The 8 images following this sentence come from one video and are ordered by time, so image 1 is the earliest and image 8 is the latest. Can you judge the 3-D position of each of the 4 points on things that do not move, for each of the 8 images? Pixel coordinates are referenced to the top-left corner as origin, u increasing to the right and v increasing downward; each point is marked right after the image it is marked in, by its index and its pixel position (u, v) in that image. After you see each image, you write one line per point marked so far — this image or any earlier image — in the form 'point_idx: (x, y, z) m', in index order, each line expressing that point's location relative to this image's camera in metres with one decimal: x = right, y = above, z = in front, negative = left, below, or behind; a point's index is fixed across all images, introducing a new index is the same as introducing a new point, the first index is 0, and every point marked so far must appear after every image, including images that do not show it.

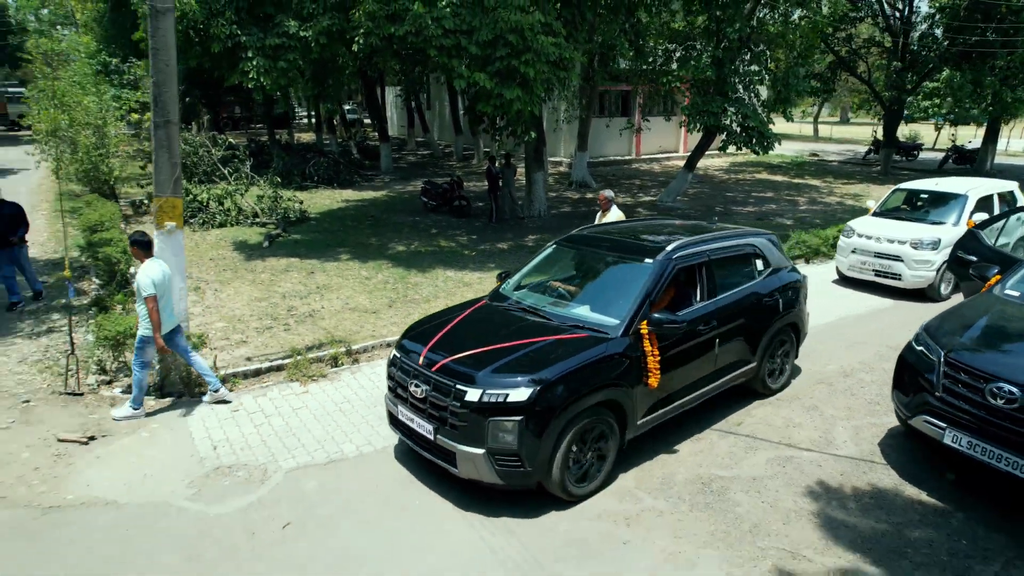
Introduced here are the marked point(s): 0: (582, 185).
0: (+2.0, +2.9, +19.4) m
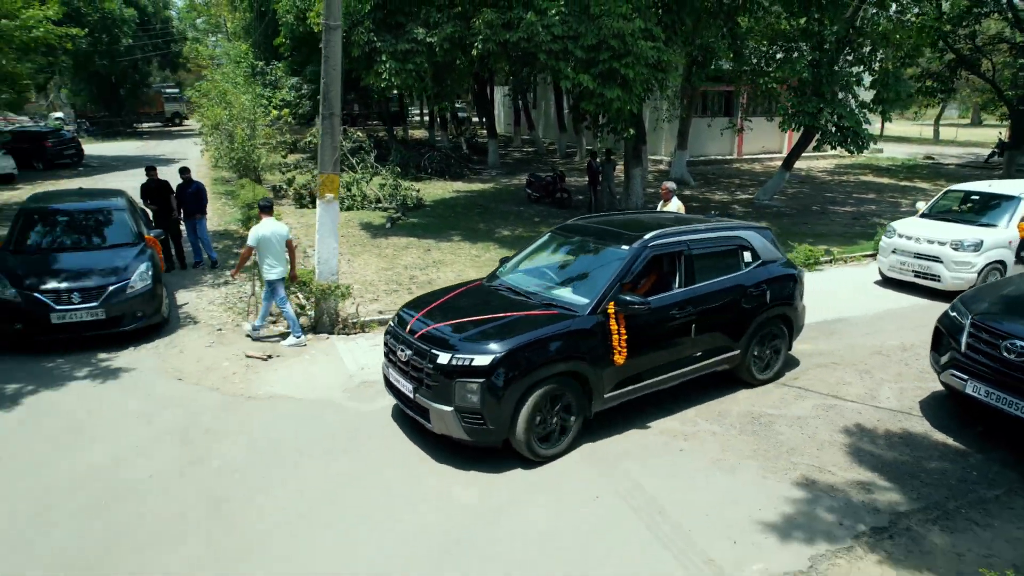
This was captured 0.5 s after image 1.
0: (+5.0, +3.1, +20.1) m
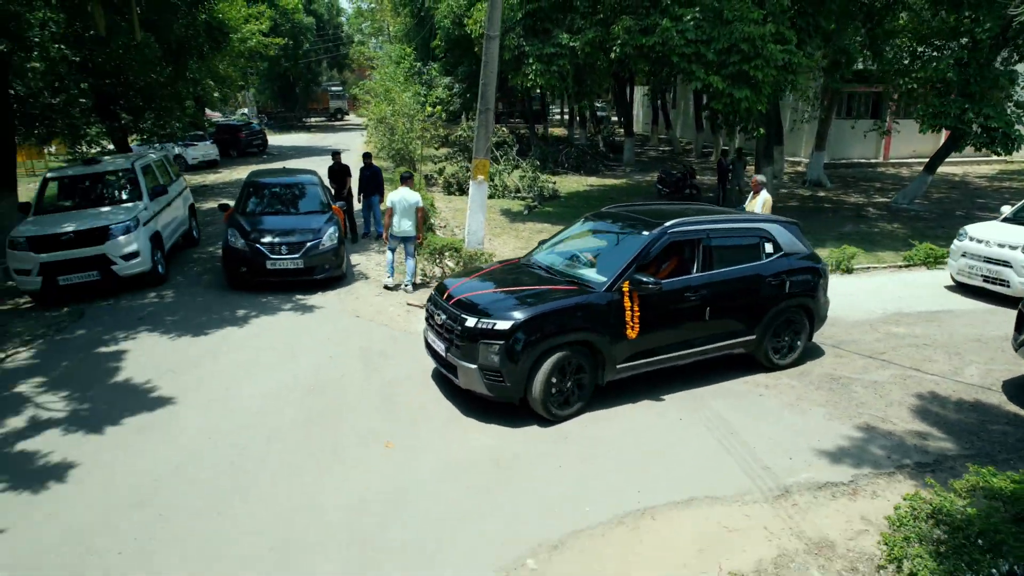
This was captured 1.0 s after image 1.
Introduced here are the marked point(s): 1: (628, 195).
0: (+9.0, +3.1, +20.0) m
1: (+3.2, +2.5, +18.5) m
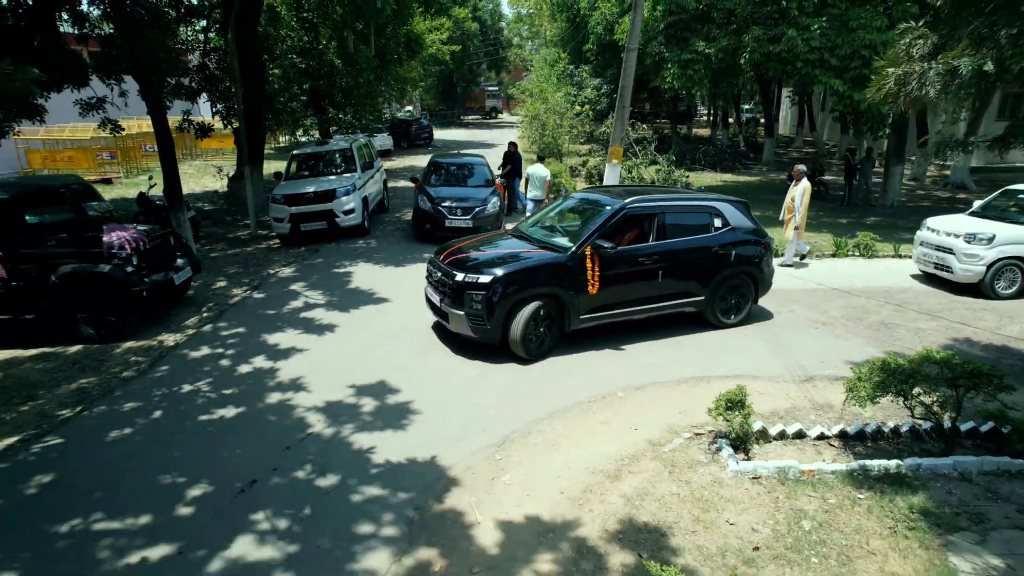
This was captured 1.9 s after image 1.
0: (+13.2, +3.0, +20.0) m
1: (+7.2, +2.8, +19.7) m
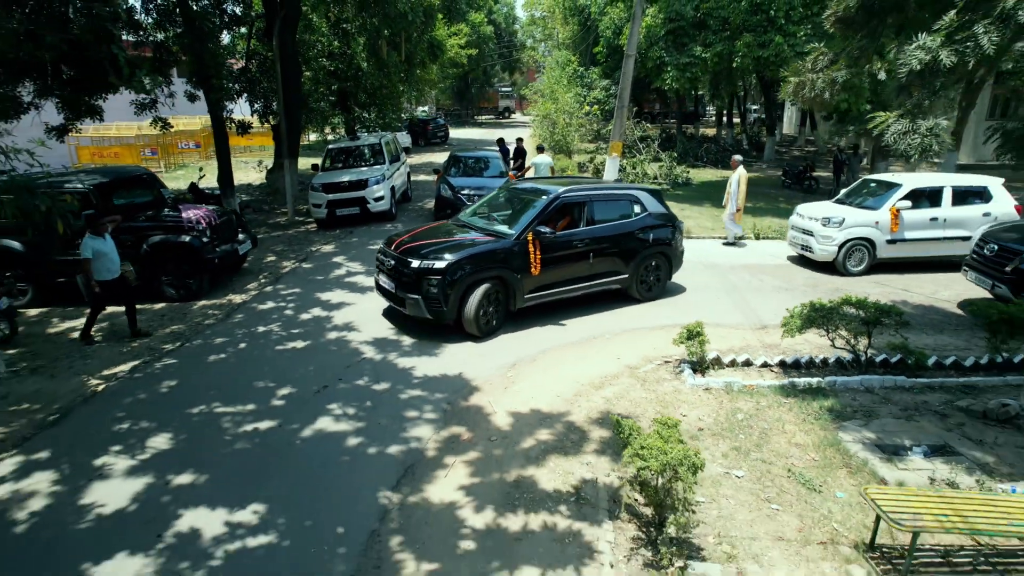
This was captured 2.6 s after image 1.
0: (+13.5, +3.3, +21.2) m
1: (+7.5, +3.2, +21.1) m
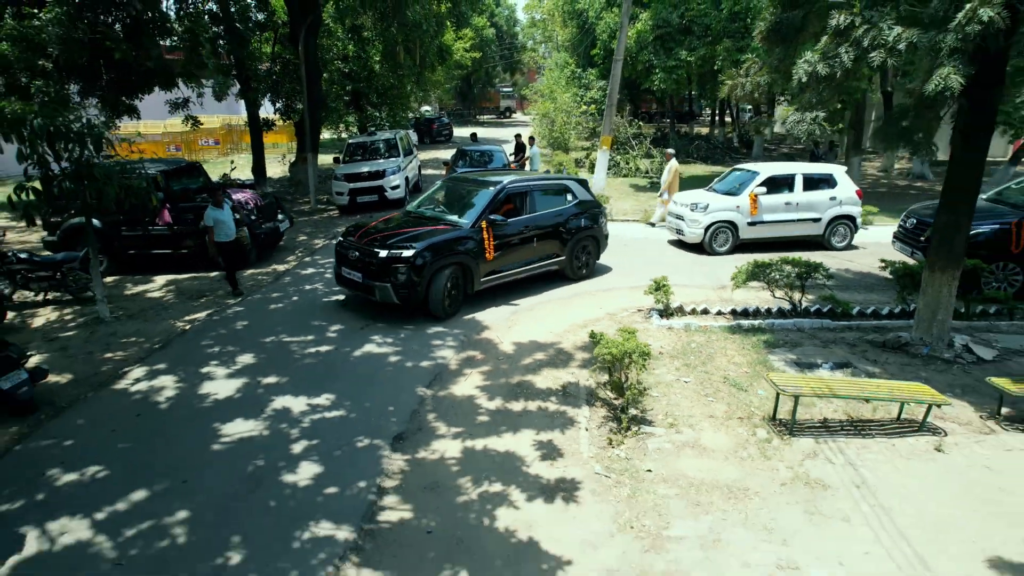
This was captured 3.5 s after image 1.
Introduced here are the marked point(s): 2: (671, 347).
0: (+13.6, +3.8, +22.8) m
1: (+7.6, +3.7, +22.7) m
2: (+1.7, -0.6, +7.2) m
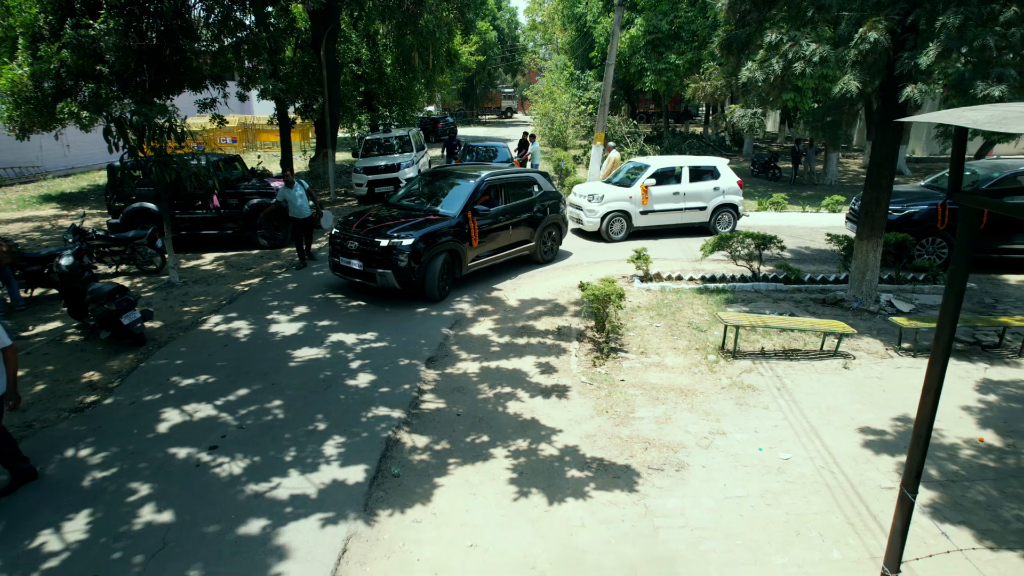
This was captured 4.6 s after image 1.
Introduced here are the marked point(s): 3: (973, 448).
0: (+13.7, +4.2, +24.4) m
1: (+7.6, +4.1, +24.3) m
2: (+1.8, -0.2, +8.8) m
3: (+3.6, -1.2, +5.2) m
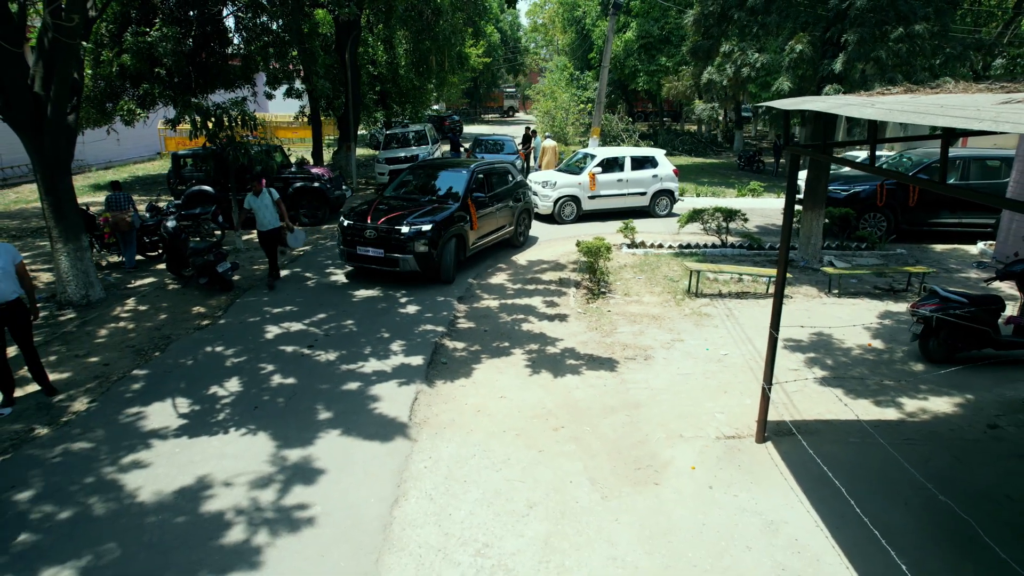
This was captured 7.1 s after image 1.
0: (+13.8, +4.8, +26.3) m
1: (+7.8, +4.7, +26.2) m
2: (+1.9, +0.4, +10.8) m
3: (+3.7, -0.6, +7.2) m
